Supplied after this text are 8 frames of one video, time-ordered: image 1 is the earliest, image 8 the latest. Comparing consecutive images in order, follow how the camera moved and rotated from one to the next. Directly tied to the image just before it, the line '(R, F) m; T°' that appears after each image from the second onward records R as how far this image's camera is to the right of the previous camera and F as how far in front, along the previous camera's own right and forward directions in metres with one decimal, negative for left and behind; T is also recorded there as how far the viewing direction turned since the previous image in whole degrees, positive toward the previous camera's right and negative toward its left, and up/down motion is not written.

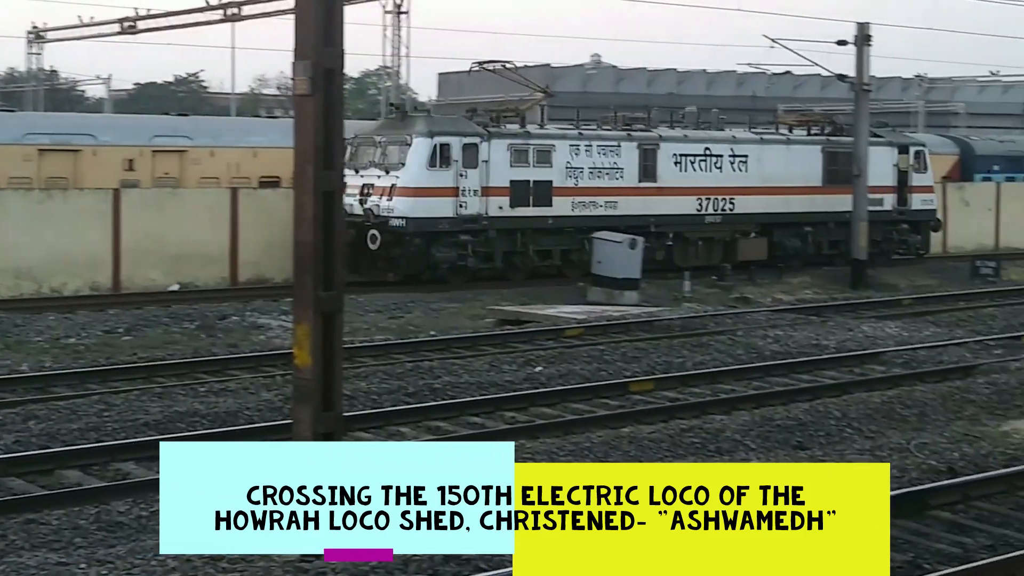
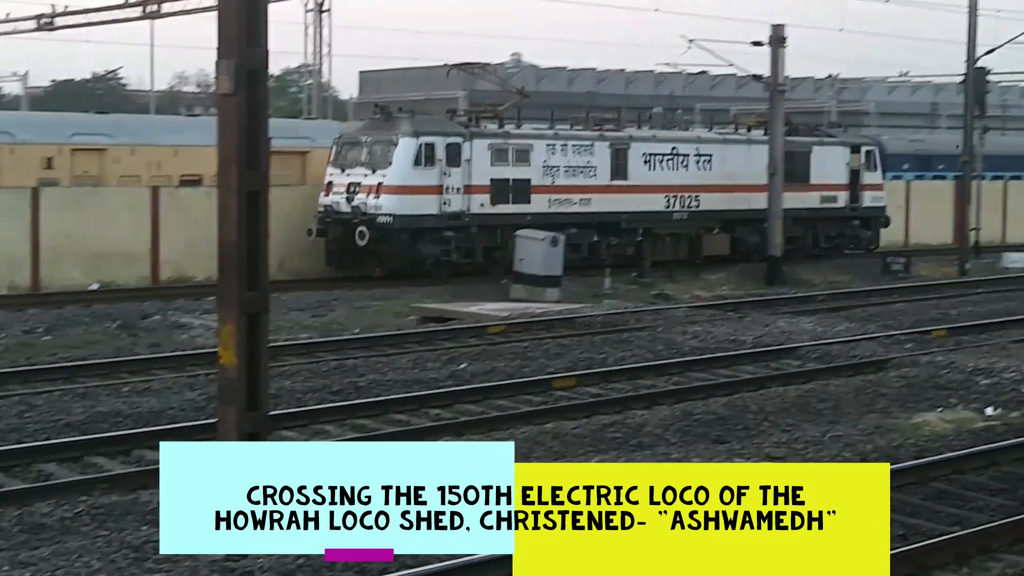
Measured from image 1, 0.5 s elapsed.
(0.0, -0.2) m; +3°
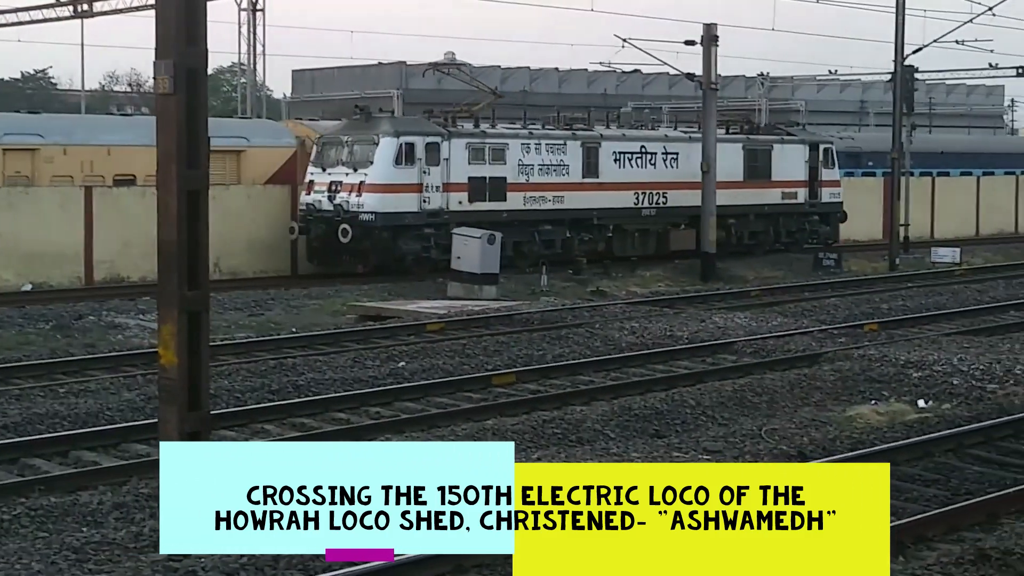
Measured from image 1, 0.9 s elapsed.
(-0.1, -0.1) m; +3°
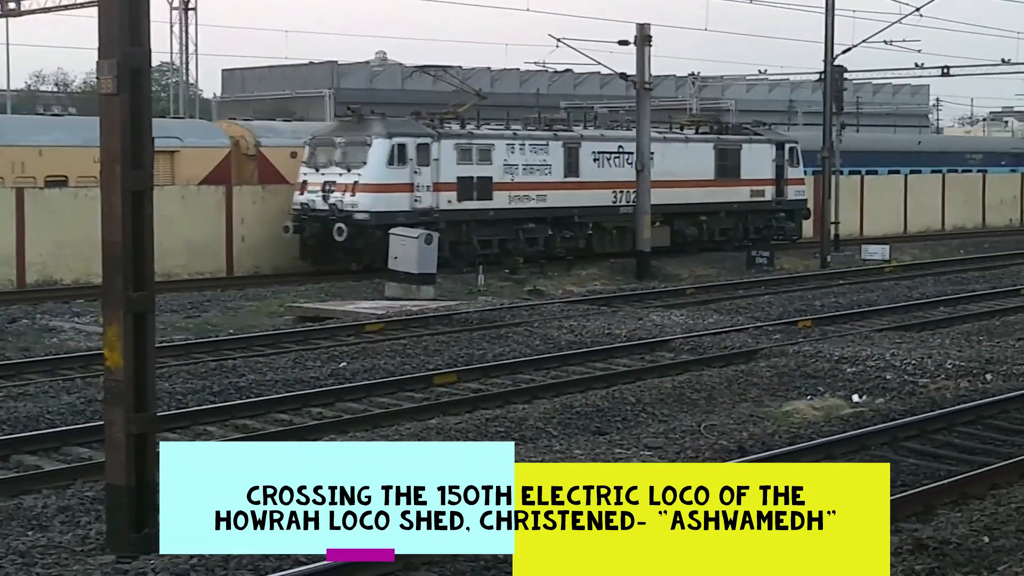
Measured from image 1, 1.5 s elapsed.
(-0.2, -0.1) m; +3°
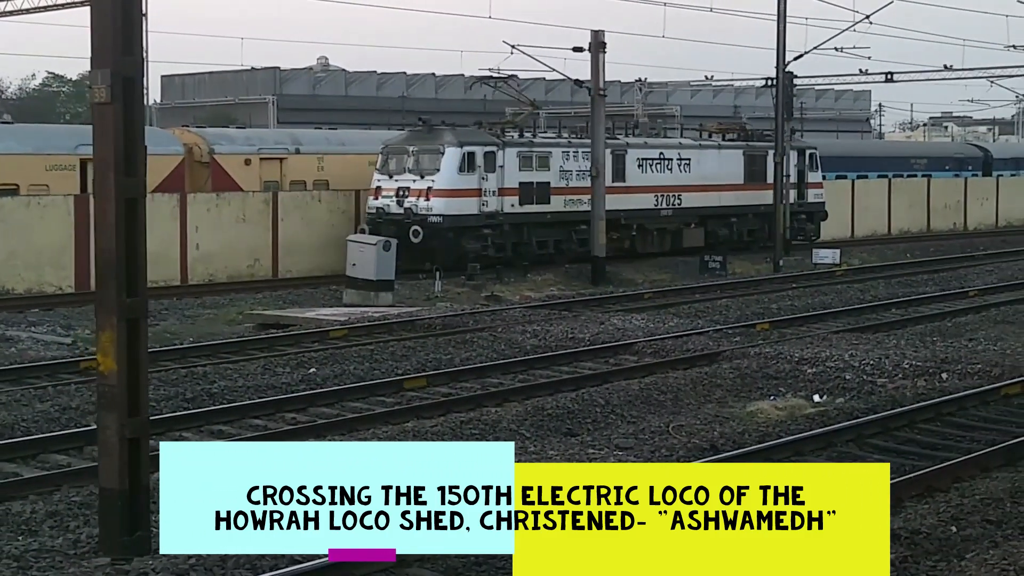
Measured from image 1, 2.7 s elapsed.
(-0.5, -0.2) m; +3°
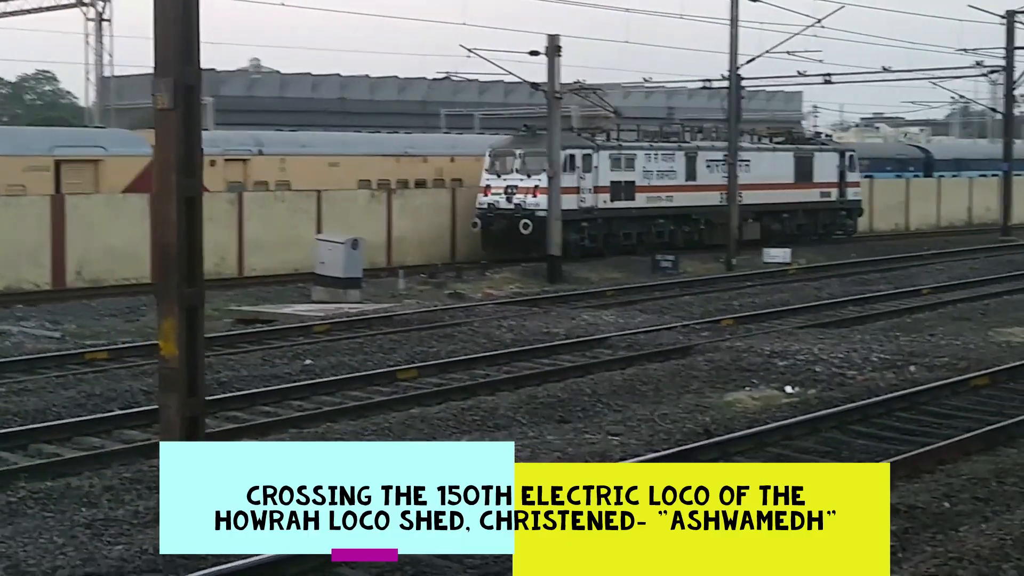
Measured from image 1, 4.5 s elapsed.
(-1.4, -0.9) m; +5°
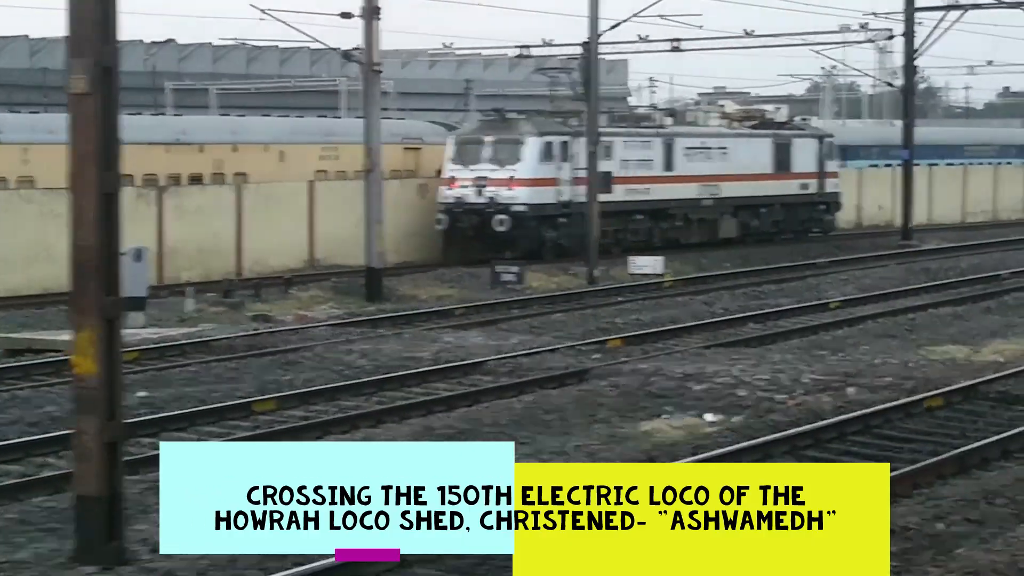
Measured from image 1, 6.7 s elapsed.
(-2.2, +2.9) m; +14°
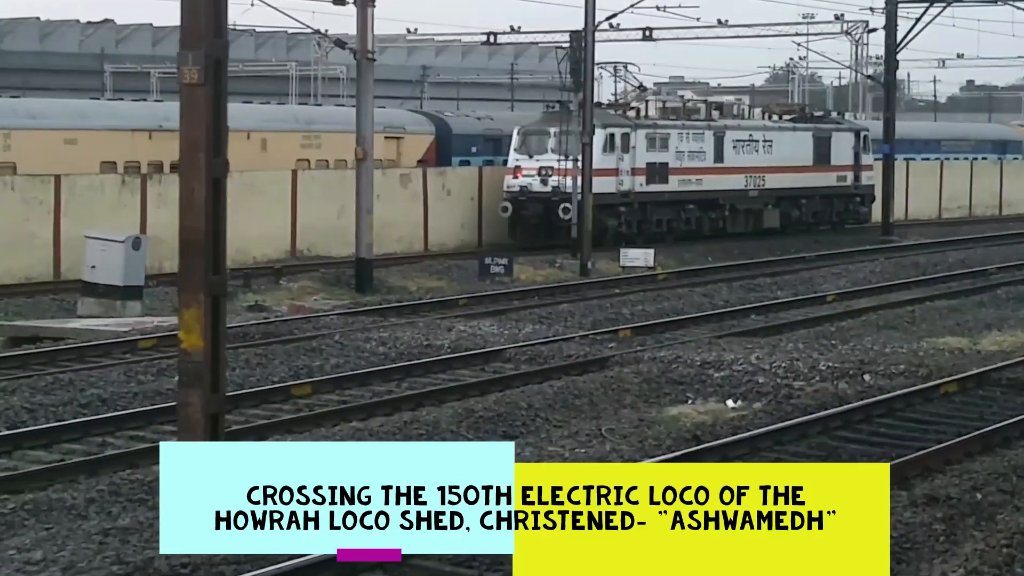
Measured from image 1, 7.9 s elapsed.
(-1.6, -0.2) m; +5°
